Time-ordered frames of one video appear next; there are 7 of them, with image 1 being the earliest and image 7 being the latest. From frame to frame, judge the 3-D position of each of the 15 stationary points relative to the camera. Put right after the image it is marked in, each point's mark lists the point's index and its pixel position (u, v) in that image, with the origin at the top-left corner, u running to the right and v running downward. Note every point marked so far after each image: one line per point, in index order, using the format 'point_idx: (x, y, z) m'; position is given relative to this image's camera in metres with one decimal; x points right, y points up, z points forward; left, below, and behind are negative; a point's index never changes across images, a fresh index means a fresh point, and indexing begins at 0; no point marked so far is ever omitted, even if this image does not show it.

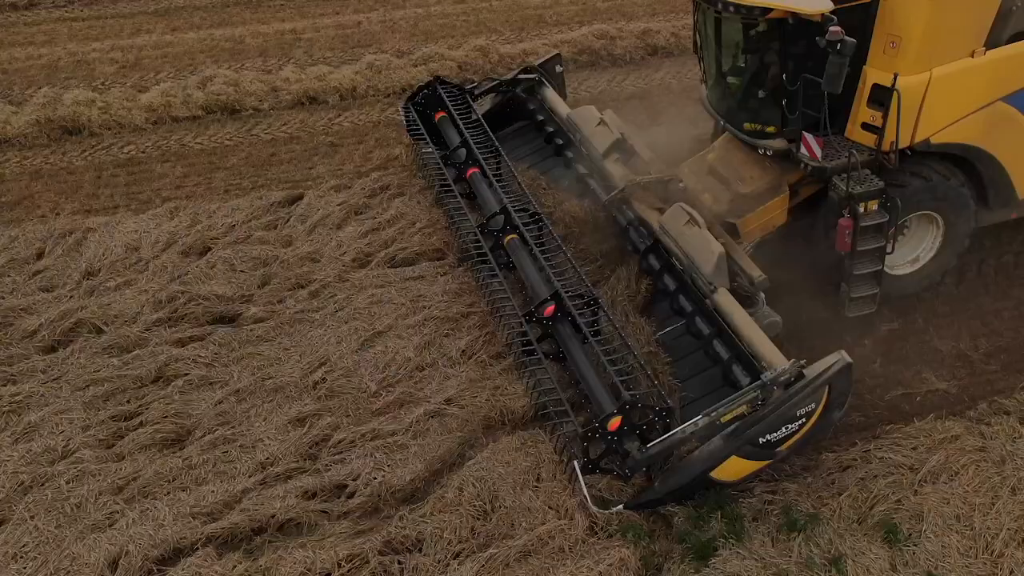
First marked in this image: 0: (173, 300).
0: (-2.2, -0.1, +5.3) m
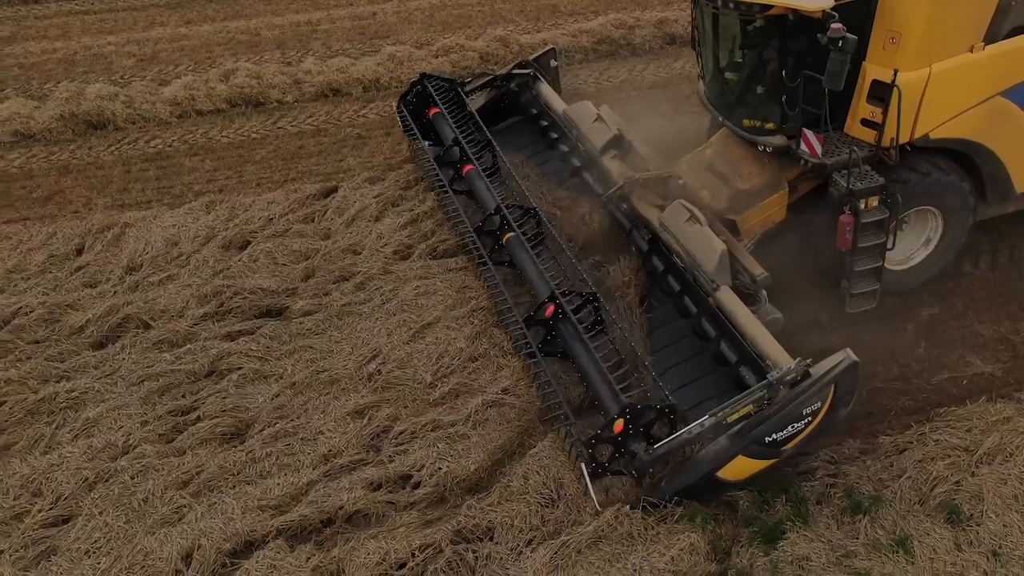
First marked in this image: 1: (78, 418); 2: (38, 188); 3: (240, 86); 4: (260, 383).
0: (-1.9, 0.0, +5.3) m
1: (-2.4, -0.7, +4.4) m
2: (-3.7, +0.8, +6.5) m
3: (-2.5, +1.9, +7.6) m
4: (-1.4, -0.5, +4.7) m
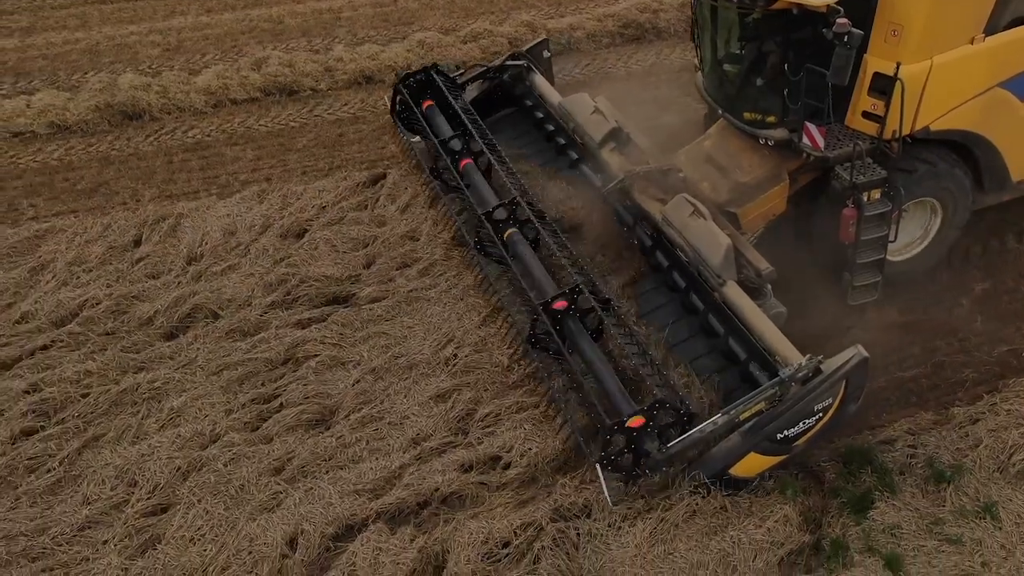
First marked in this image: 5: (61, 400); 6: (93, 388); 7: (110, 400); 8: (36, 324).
0: (-1.5, 0.0, +5.3) m
1: (-1.9, -0.7, +4.4) m
2: (-3.4, +0.8, +6.4) m
3: (-2.2, +2.0, +7.6) m
4: (-1.0, -0.5, +4.7) m
5: (-2.4, -0.6, +4.4) m
6: (-2.3, -0.5, +4.5) m
7: (-2.2, -0.6, +4.4) m
8: (-2.9, -0.2, +4.9) m
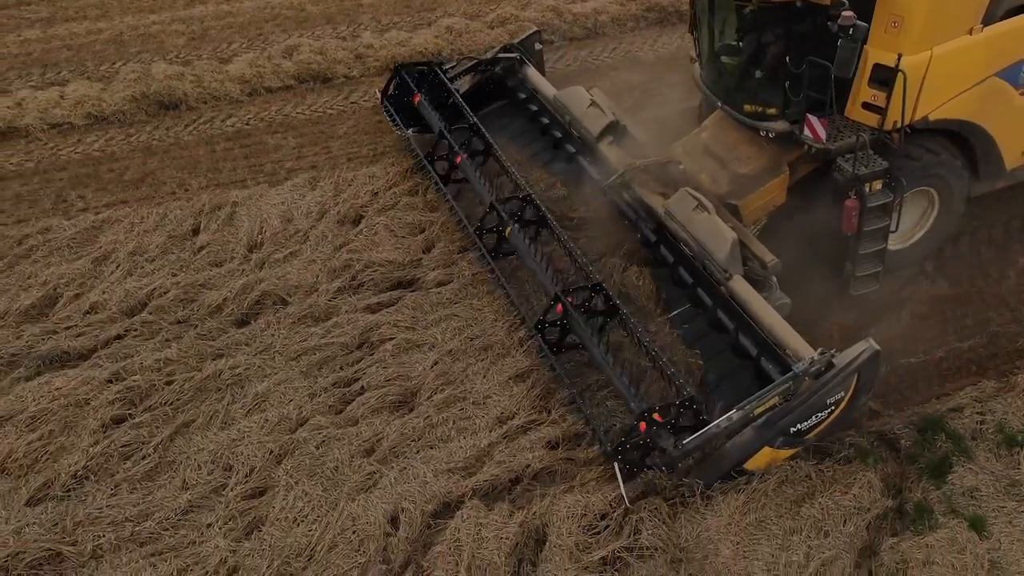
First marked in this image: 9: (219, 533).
0: (-1.1, +0.1, +5.3) m
1: (-1.5, -0.6, +4.5) m
2: (-3.0, +0.9, +6.4) m
3: (-1.9, +2.1, +7.6) m
4: (-0.6, -0.4, +4.8) m
5: (-2.0, -0.5, +4.4) m
6: (-1.9, -0.5, +4.5) m
7: (-1.7, -0.5, +4.5) m
8: (-2.4, -0.2, +4.9) m
9: (-1.4, -1.2, +3.8) m
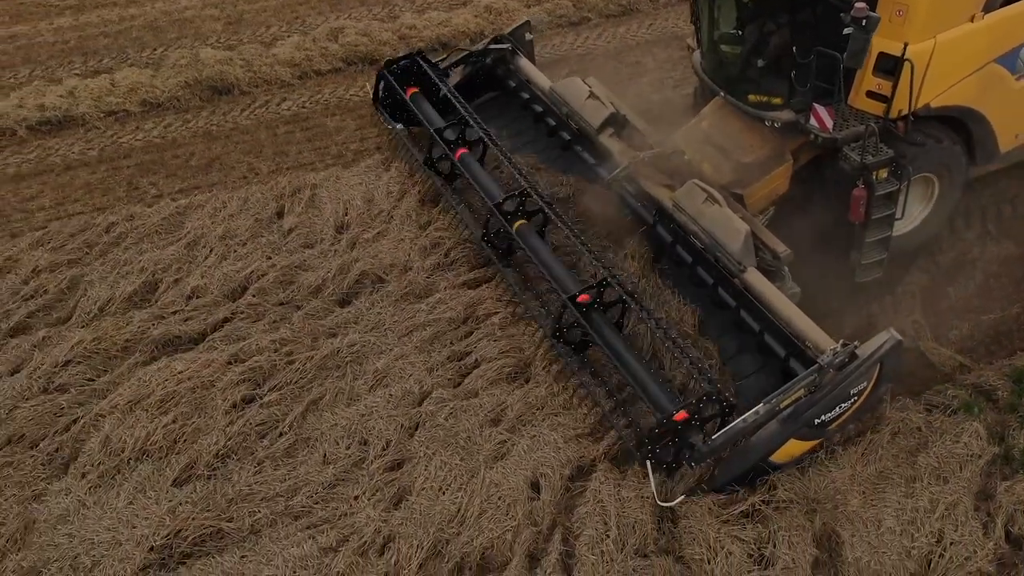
0: (-0.5, +0.3, +5.4) m
1: (-0.8, -0.5, +4.6) m
2: (-2.5, +1.0, +6.4) m
3: (-1.5, +2.3, +7.6) m
4: (+0.1, -0.2, +4.9) m
5: (-1.3, -0.4, +4.5) m
6: (-1.2, -0.4, +4.6) m
7: (-1.1, -0.4, +4.5) m
8: (-1.8, -0.1, +4.9) m
9: (-0.7, -1.0, +3.9) m
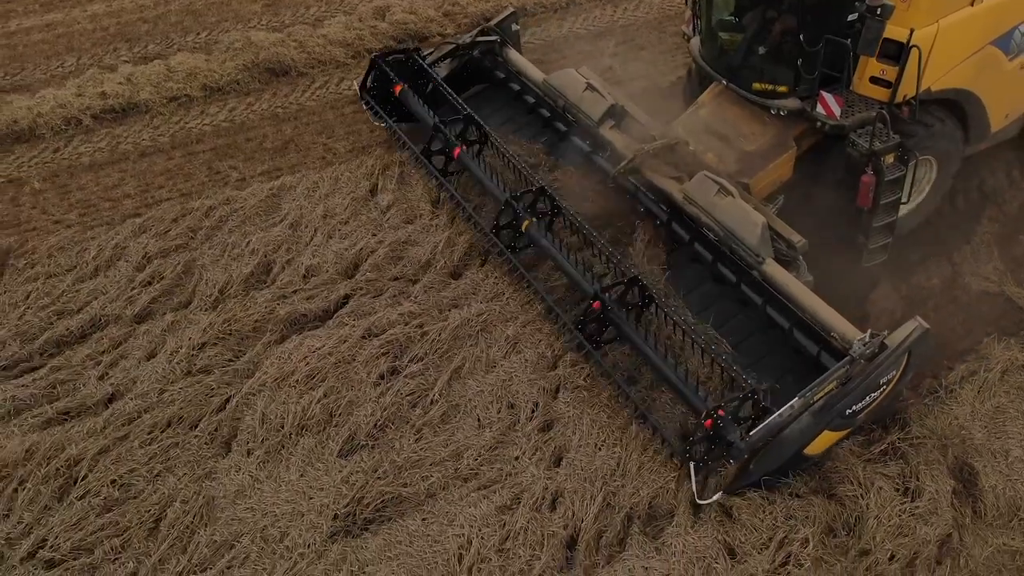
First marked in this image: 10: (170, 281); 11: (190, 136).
0: (+0.2, +0.5, +5.5) m
1: (-0.1, -0.3, +4.7) m
2: (-1.9, +1.2, +6.3) m
3: (-1.0, +2.5, +7.6) m
4: (+0.8, 0.0, +5.0) m
5: (-0.6, -0.3, +4.6) m
6: (-0.5, -0.2, +4.7) m
7: (-0.4, -0.3, +4.6) m
8: (-1.1, +0.1, +5.0) m
9: (+0.1, -0.9, +4.1) m
10: (-2.1, 0.0, +4.9) m
11: (-2.5, +1.2, +6.3) m
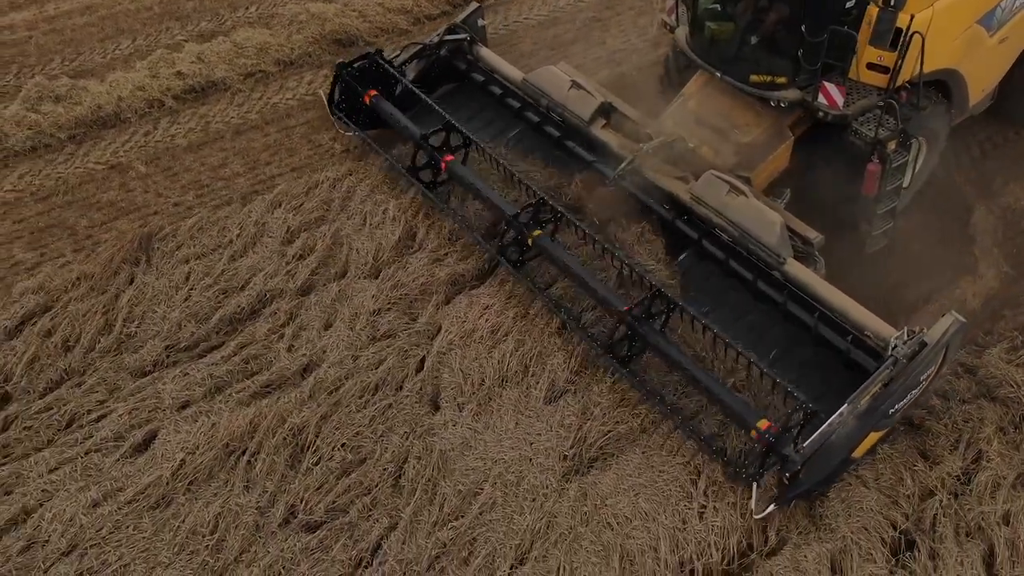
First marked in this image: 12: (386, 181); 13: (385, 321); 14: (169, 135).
0: (+1.0, +0.9, +5.7) m
1: (+0.8, 0.0, +4.9) m
2: (-1.2, +1.4, +6.3) m
3: (-0.6, +2.8, +7.6) m
4: (+1.6, +0.4, +5.3) m
5: (+0.3, 0.0, +4.8) m
6: (+0.4, +0.1, +4.9) m
7: (+0.6, 0.0, +4.8) m
8: (-0.2, +0.3, +5.1) m
9: (+1.1, -0.6, +4.3) m
10: (-1.1, +0.2, +4.9) m
11: (-1.8, +1.4, +6.3) m
12: (-0.8, +0.7, +5.5) m
13: (-0.7, -0.2, +4.5) m
14: (-2.5, +1.1, +6.0) m
